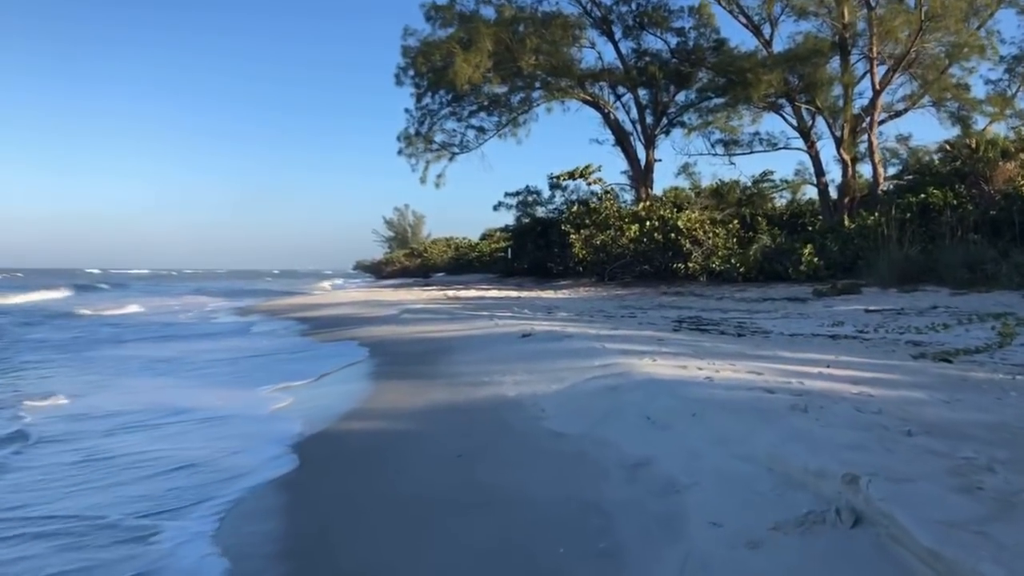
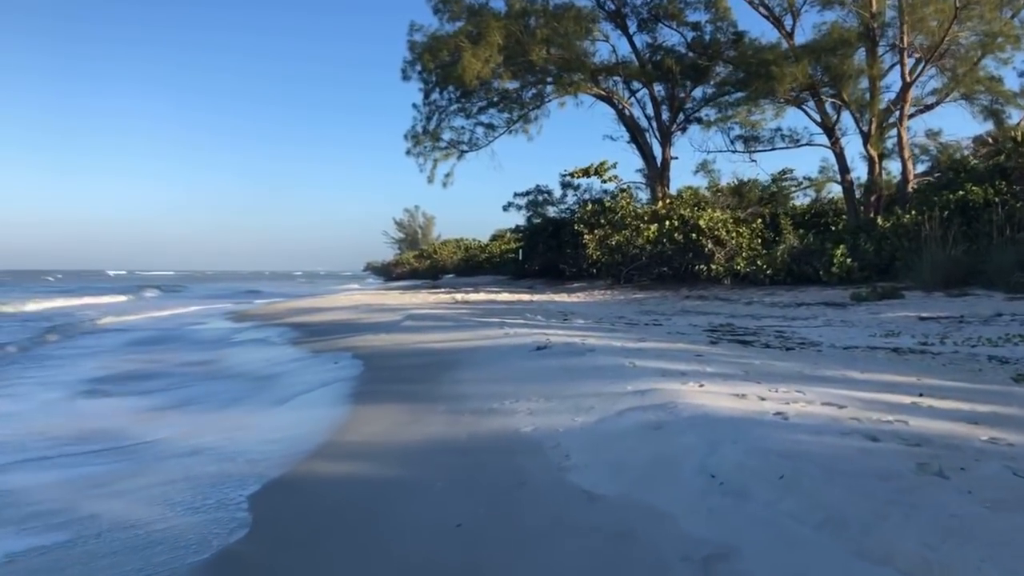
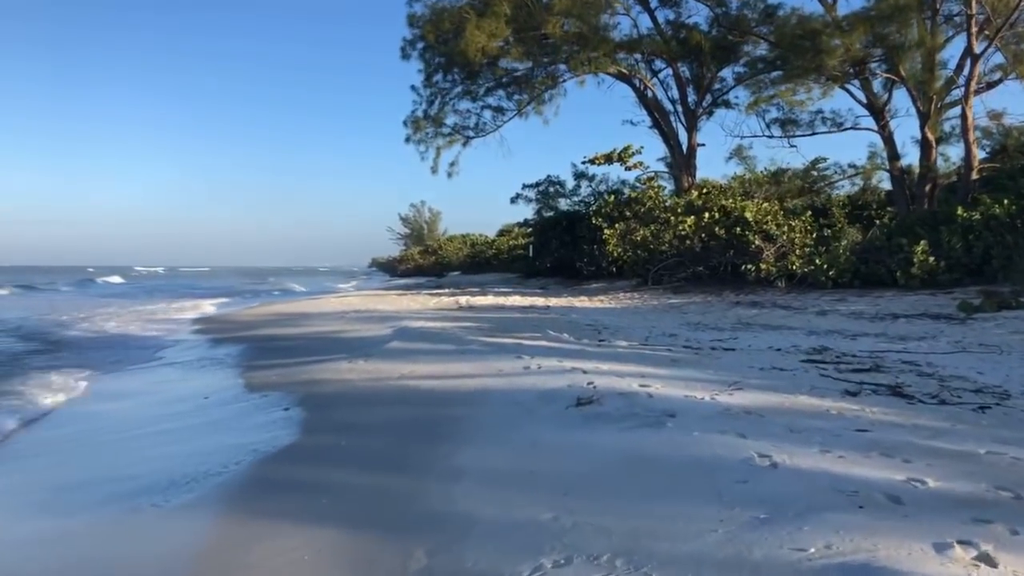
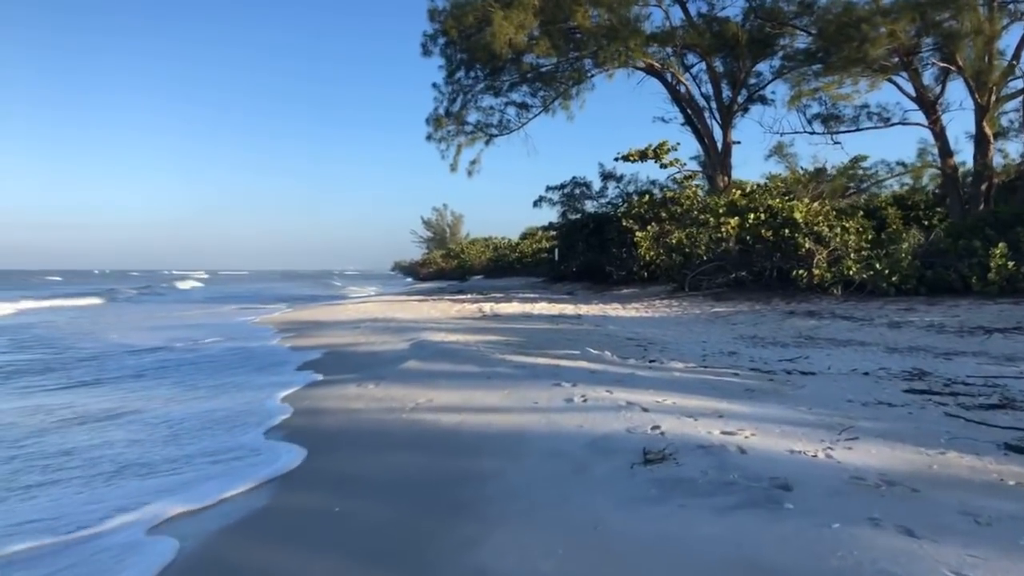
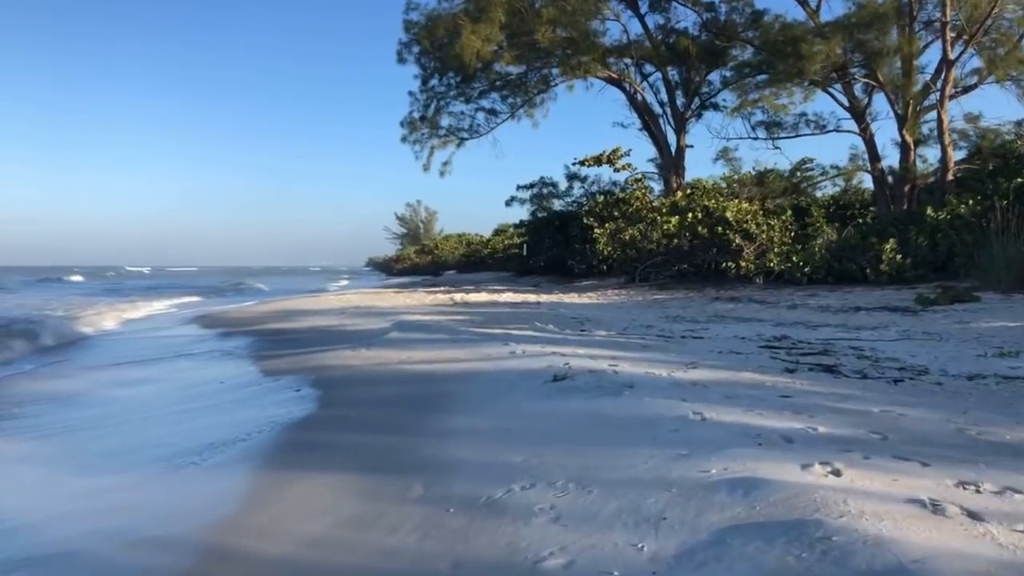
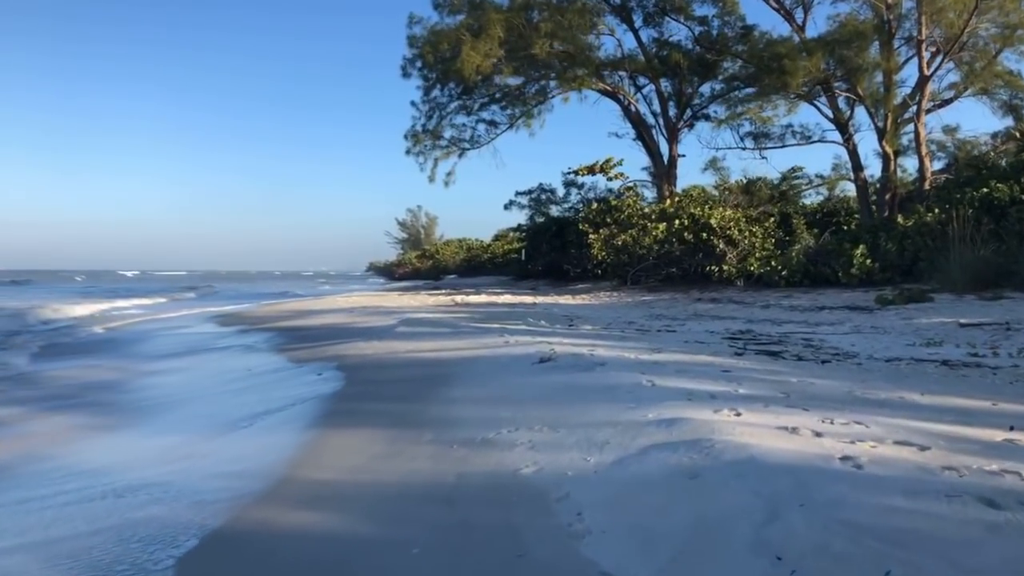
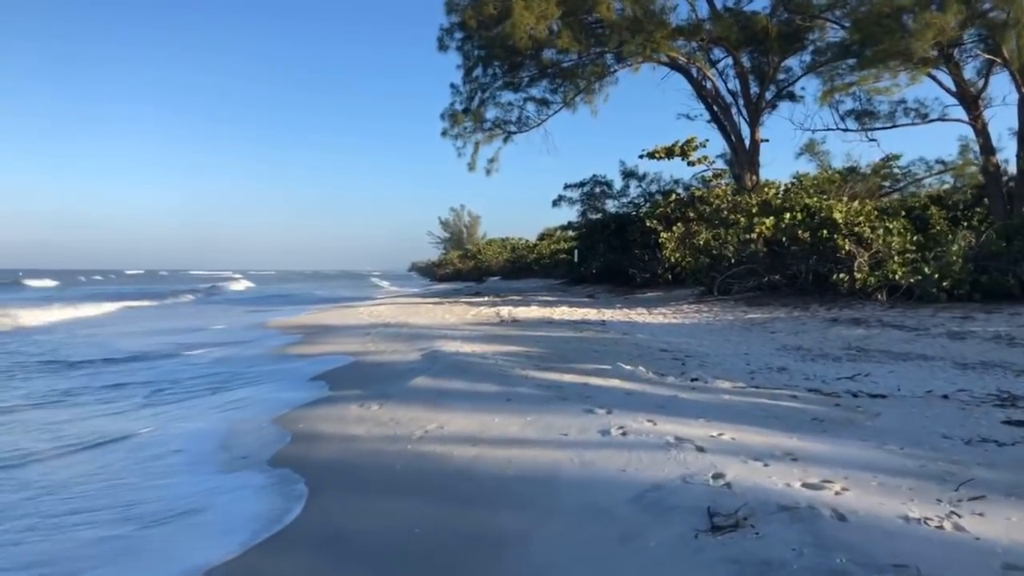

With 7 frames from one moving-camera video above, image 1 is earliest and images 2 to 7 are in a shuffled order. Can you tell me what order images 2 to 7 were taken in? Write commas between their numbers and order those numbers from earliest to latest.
2, 6, 5, 3, 4, 7
